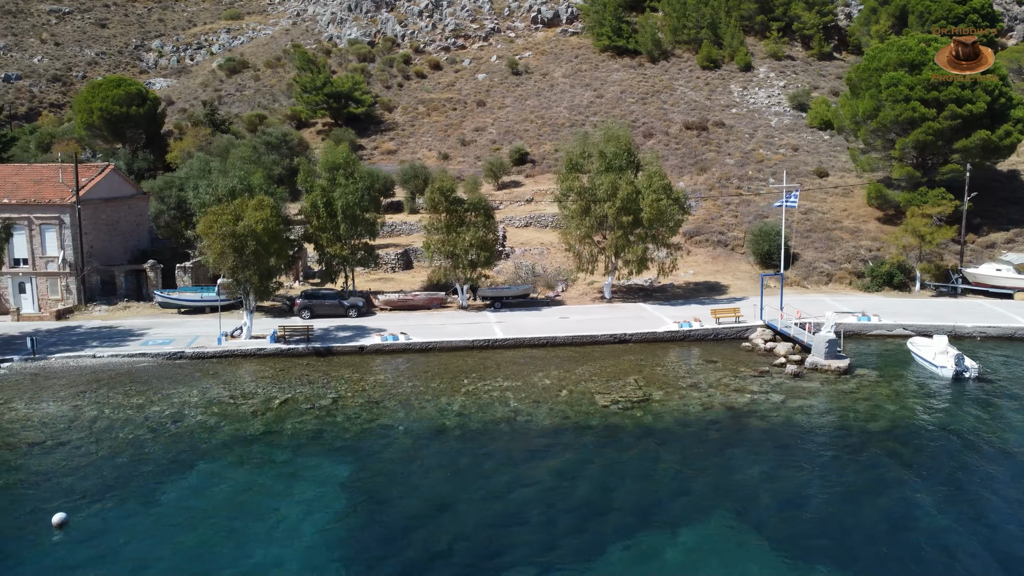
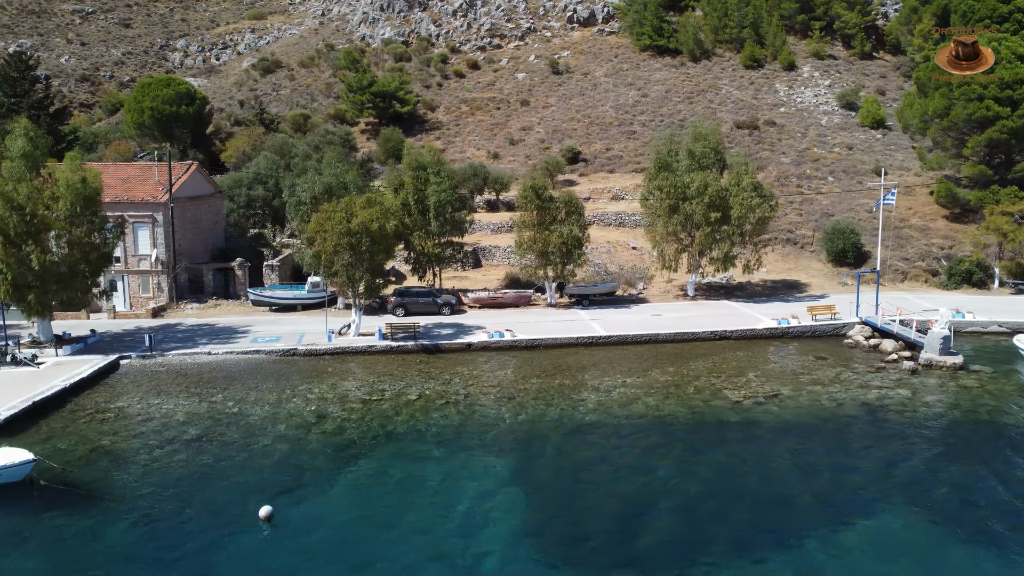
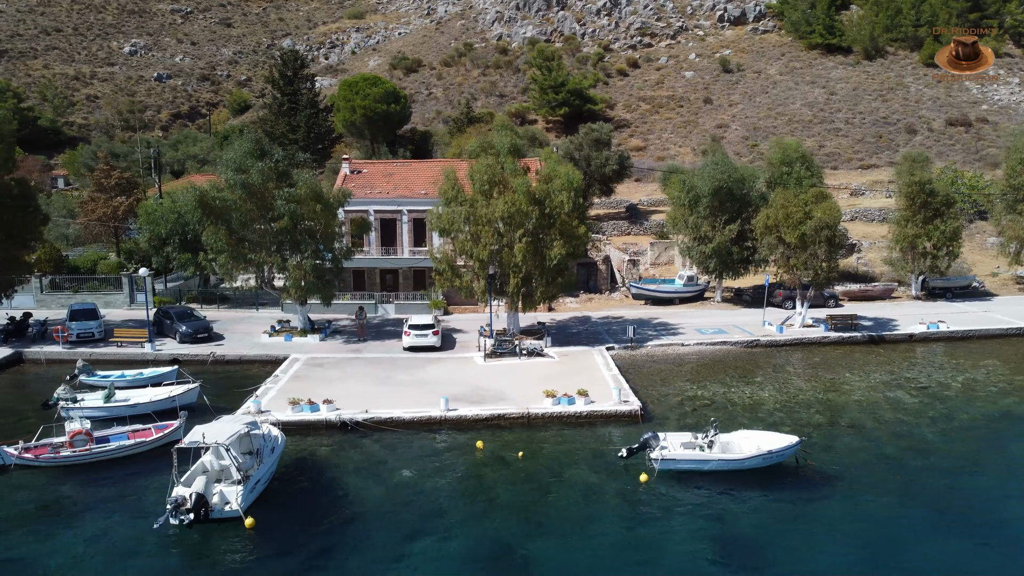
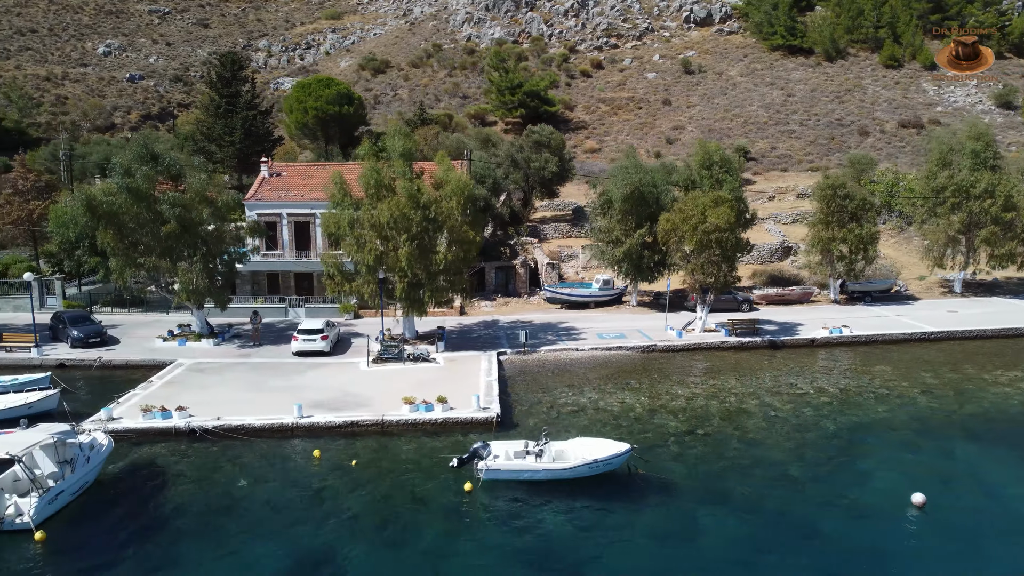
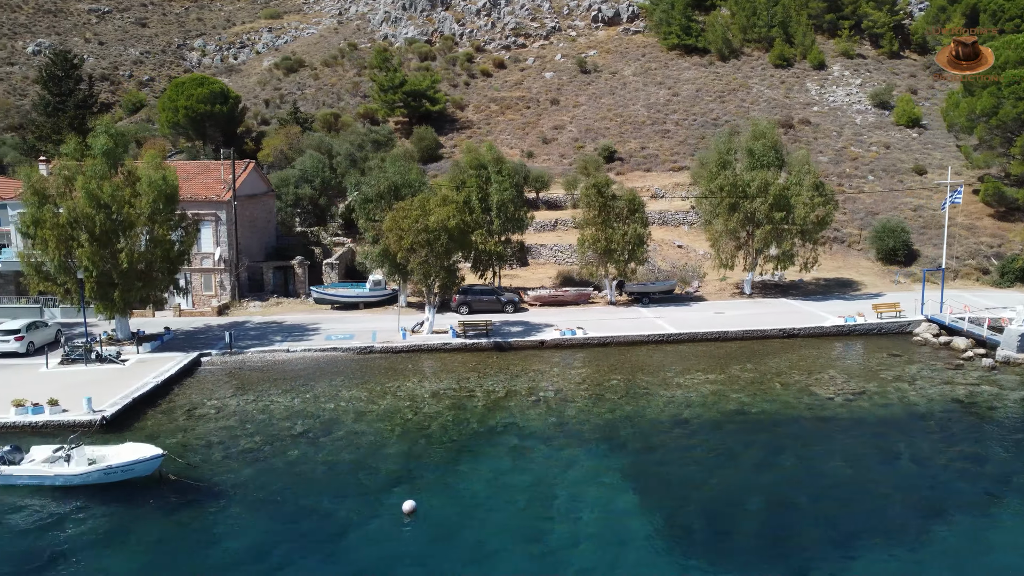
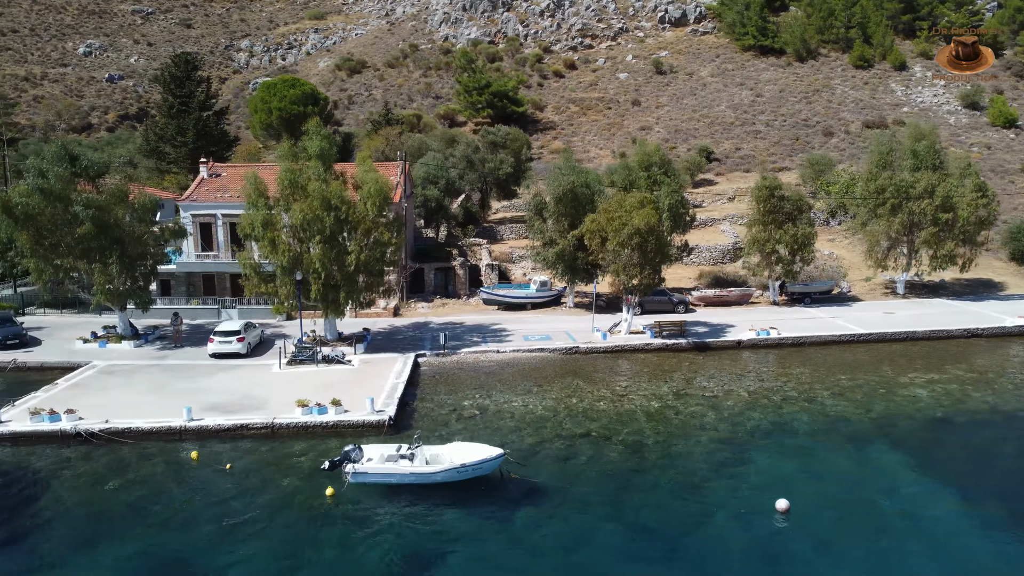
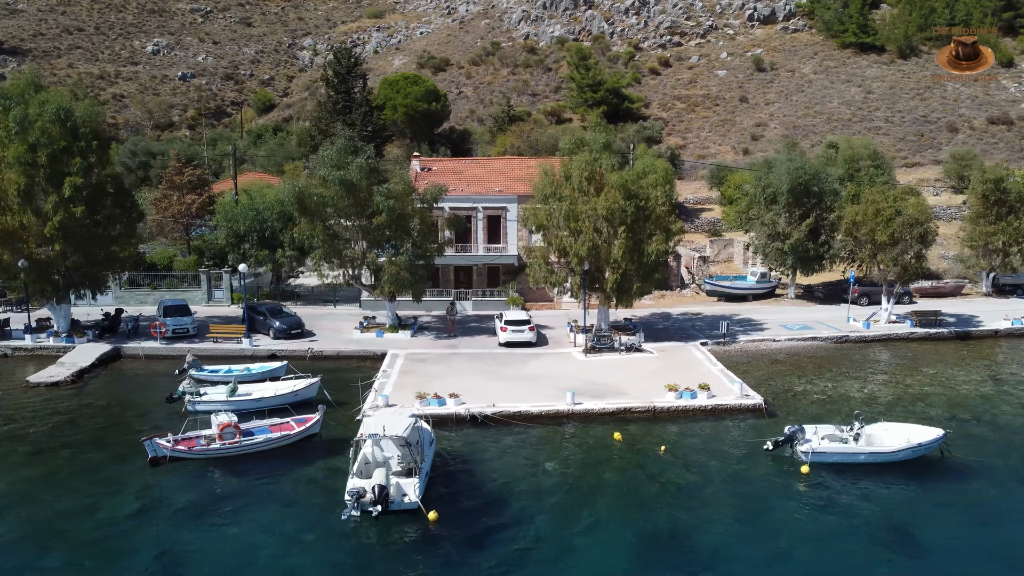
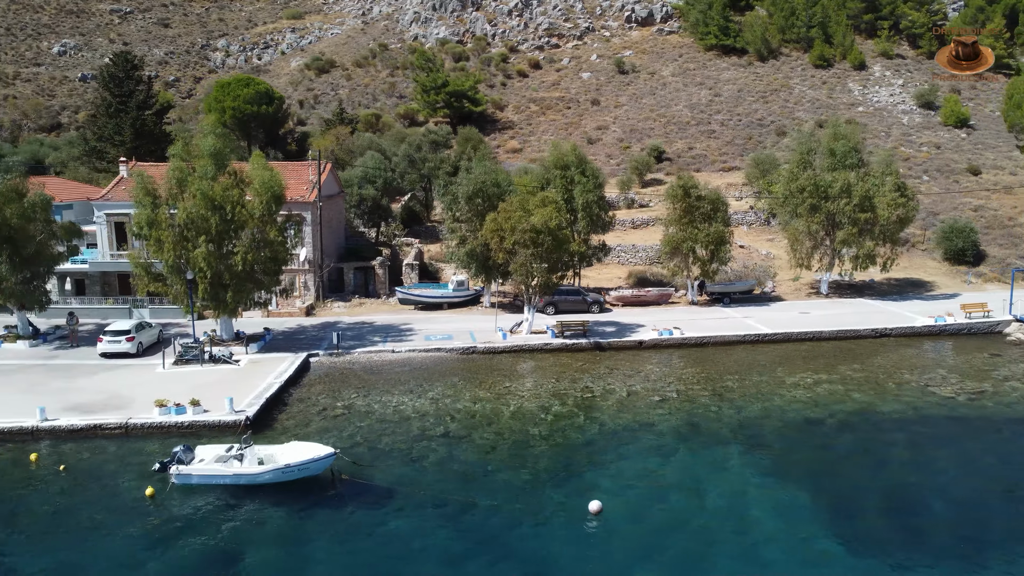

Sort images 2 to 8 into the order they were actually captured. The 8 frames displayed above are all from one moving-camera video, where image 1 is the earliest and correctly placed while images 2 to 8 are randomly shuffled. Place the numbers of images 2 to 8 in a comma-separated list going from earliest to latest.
2, 5, 8, 6, 4, 3, 7
